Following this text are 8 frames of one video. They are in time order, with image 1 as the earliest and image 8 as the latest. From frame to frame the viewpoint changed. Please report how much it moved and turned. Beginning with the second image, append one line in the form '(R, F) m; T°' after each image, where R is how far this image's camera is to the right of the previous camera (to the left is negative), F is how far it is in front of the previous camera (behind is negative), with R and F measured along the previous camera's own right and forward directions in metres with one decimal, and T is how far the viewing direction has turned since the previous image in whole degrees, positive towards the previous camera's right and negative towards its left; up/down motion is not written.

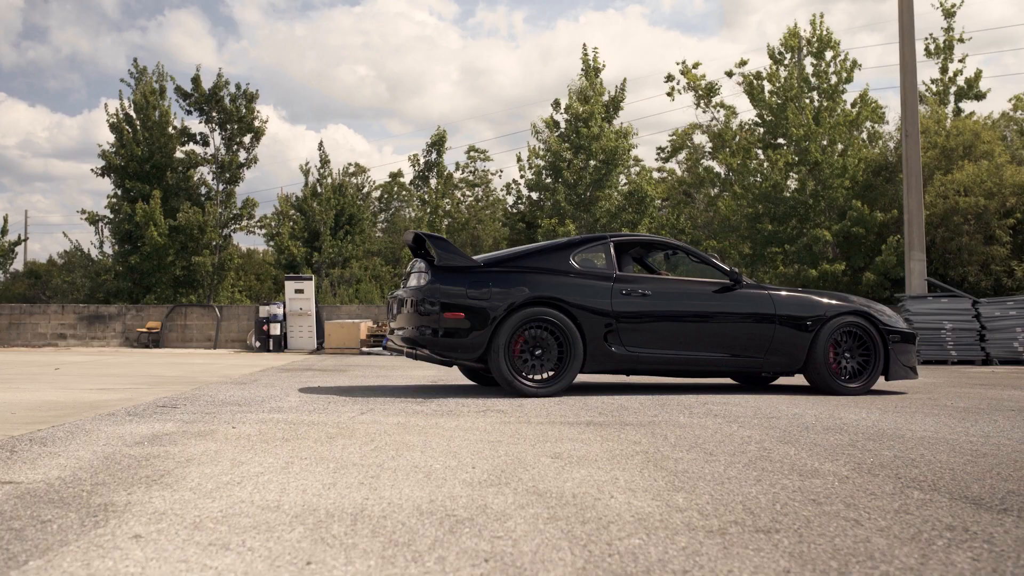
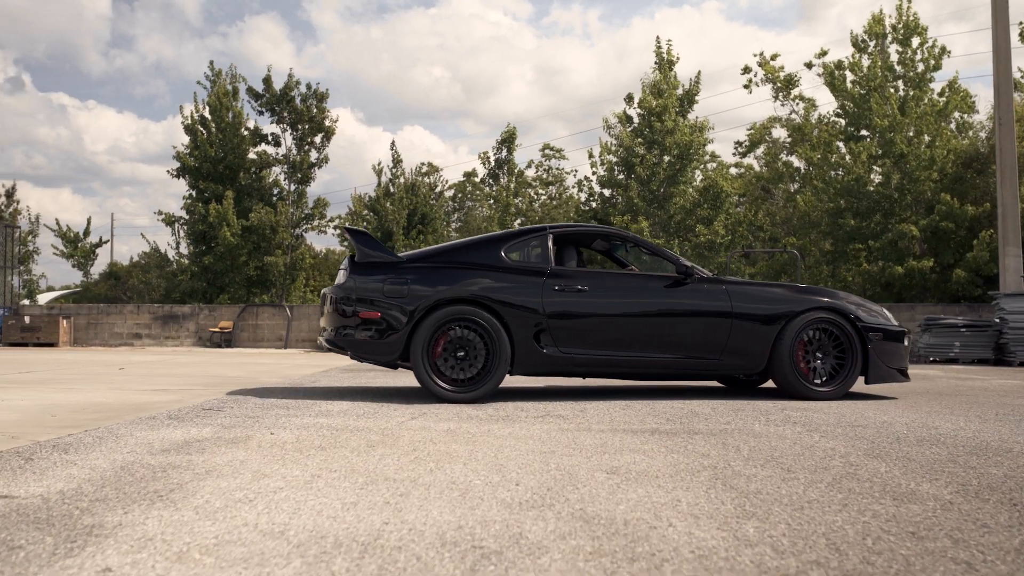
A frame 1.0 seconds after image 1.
(+0.1, +0.5) m; -4°
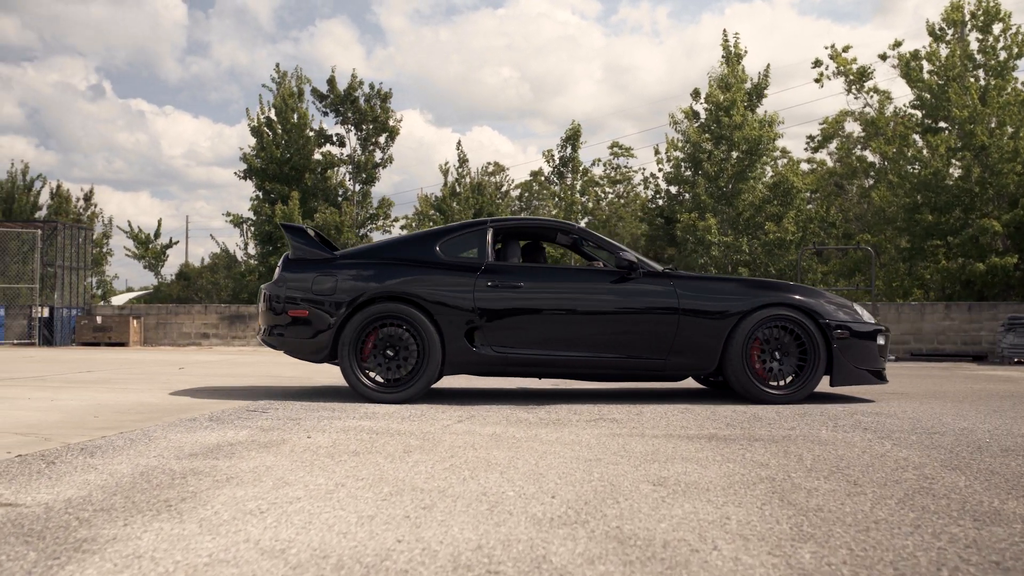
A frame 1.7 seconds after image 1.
(+0.1, +0.3) m; -4°
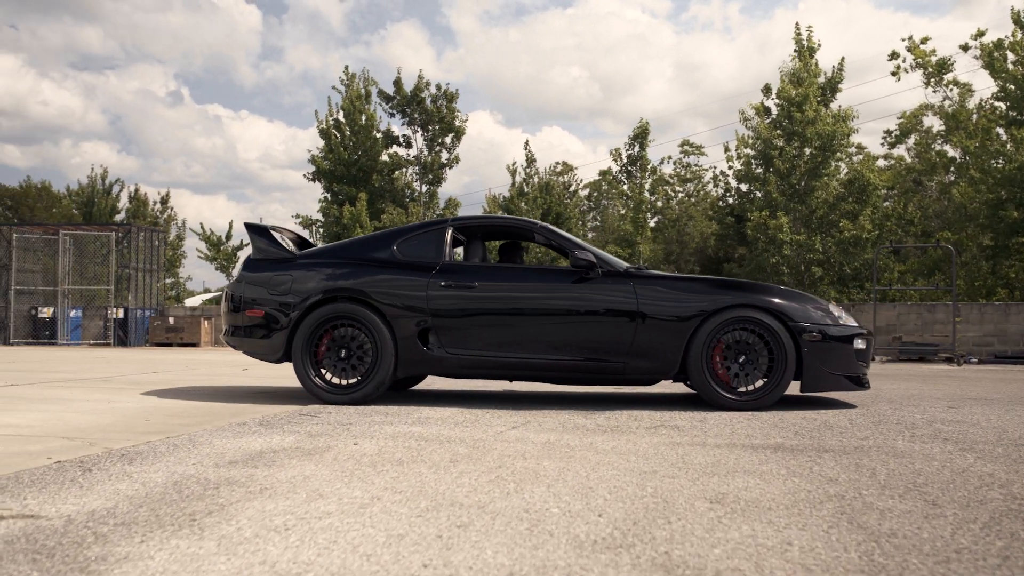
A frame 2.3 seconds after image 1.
(+0.1, +0.2) m; -4°
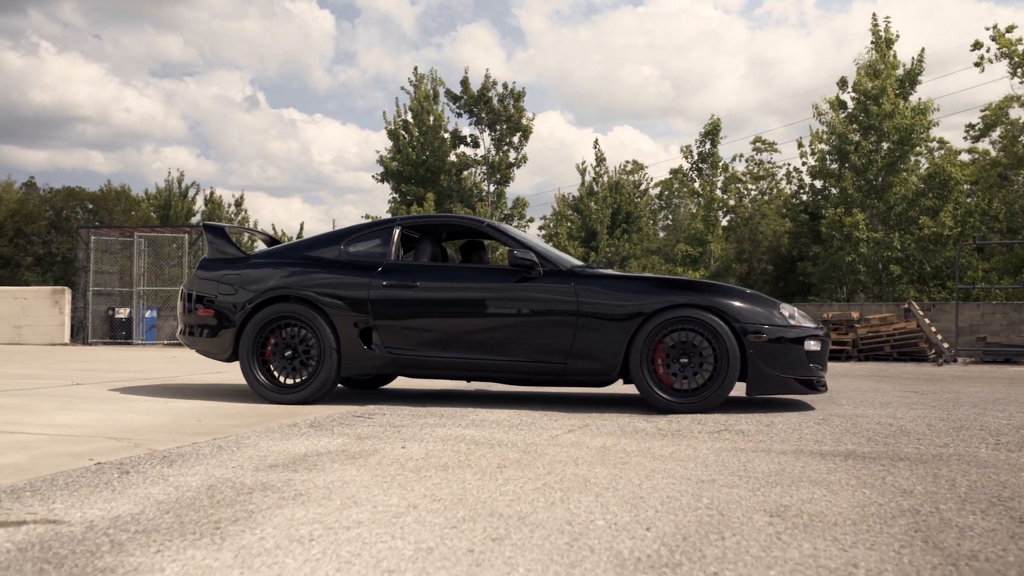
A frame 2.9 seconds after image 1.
(+0.1, +0.2) m; -4°
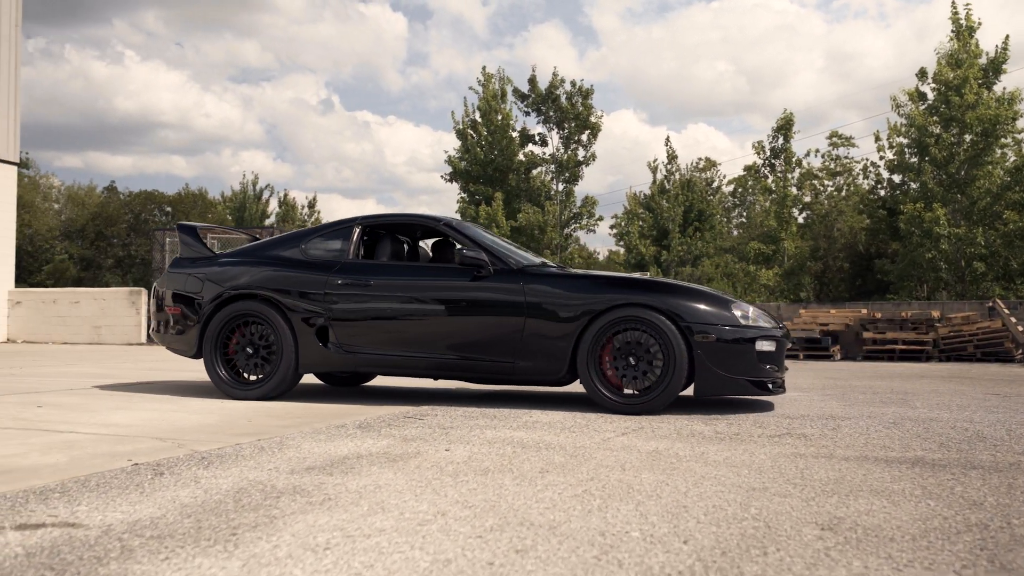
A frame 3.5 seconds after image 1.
(+0.1, +0.2) m; -4°
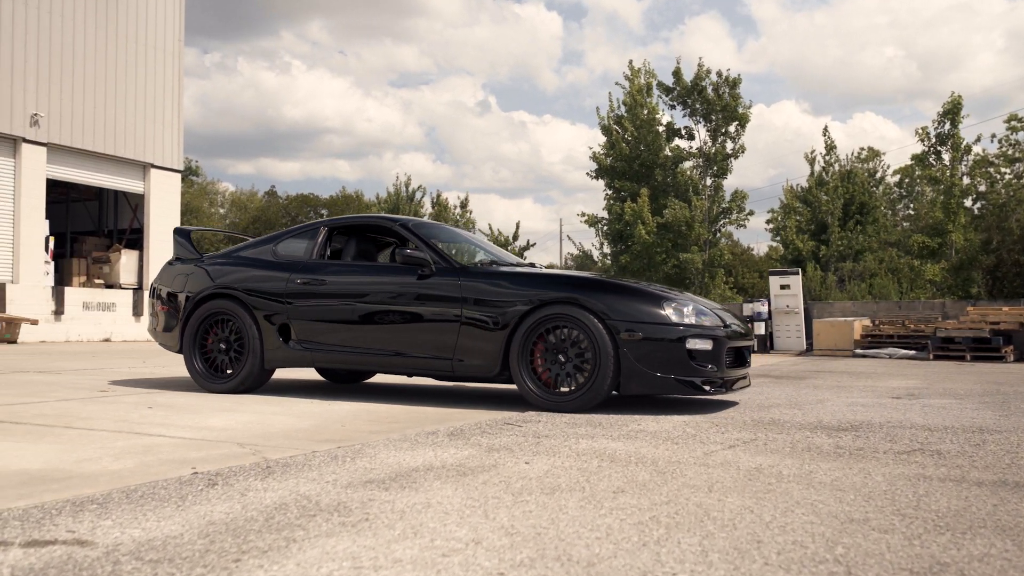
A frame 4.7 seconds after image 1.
(+0.3, +0.4) m; -9°
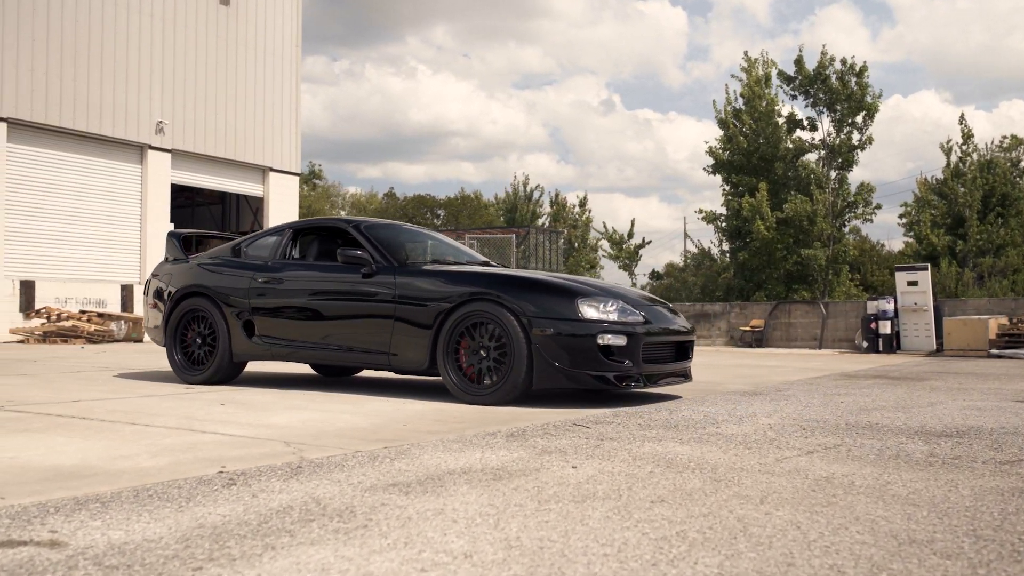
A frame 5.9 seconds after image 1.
(+0.3, +0.3) m; -7°
